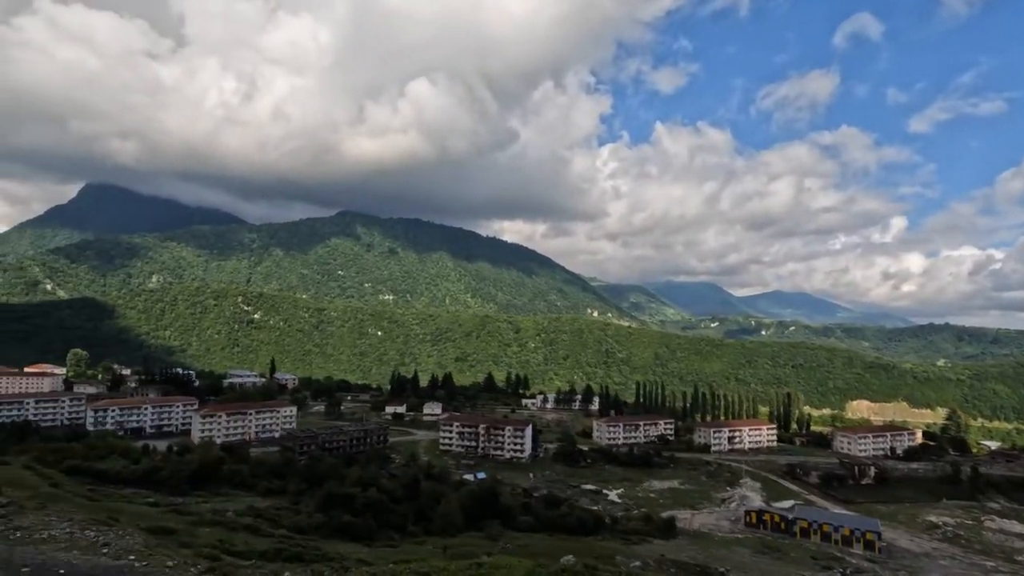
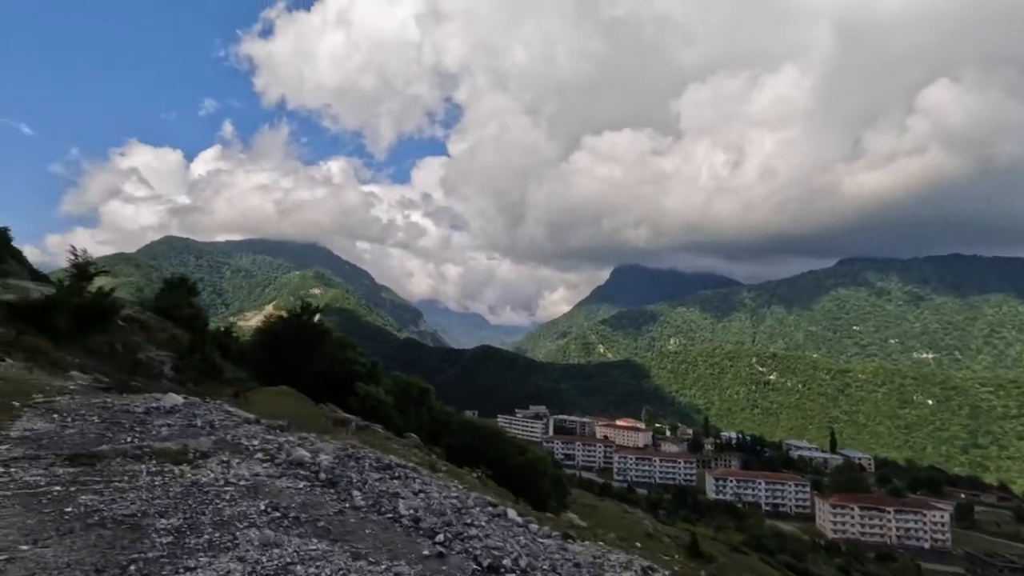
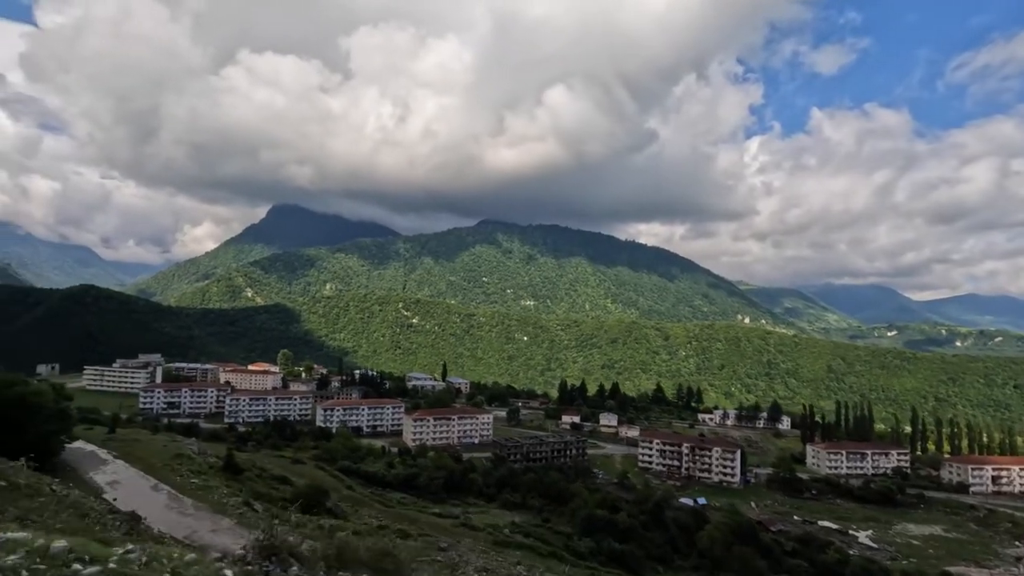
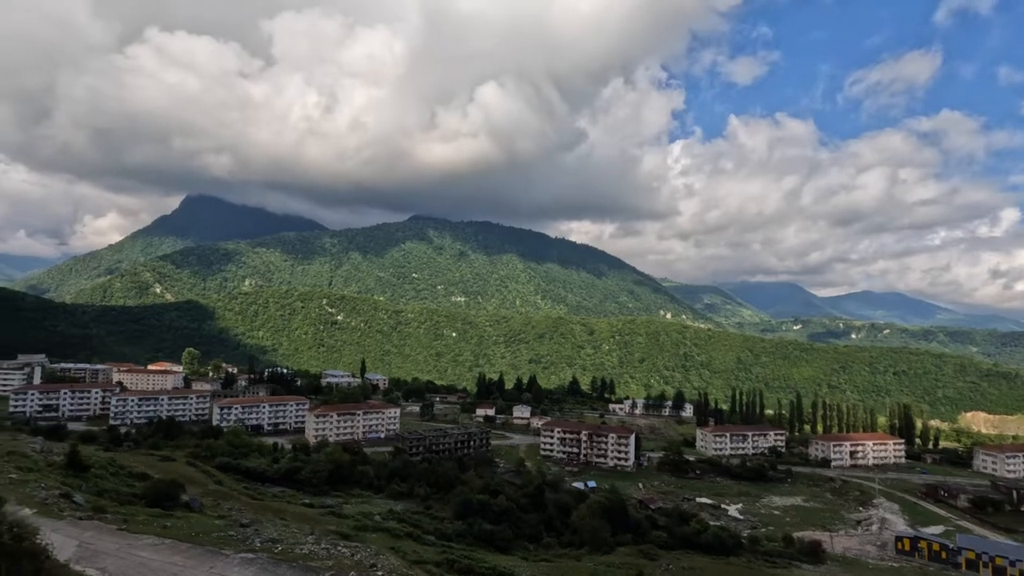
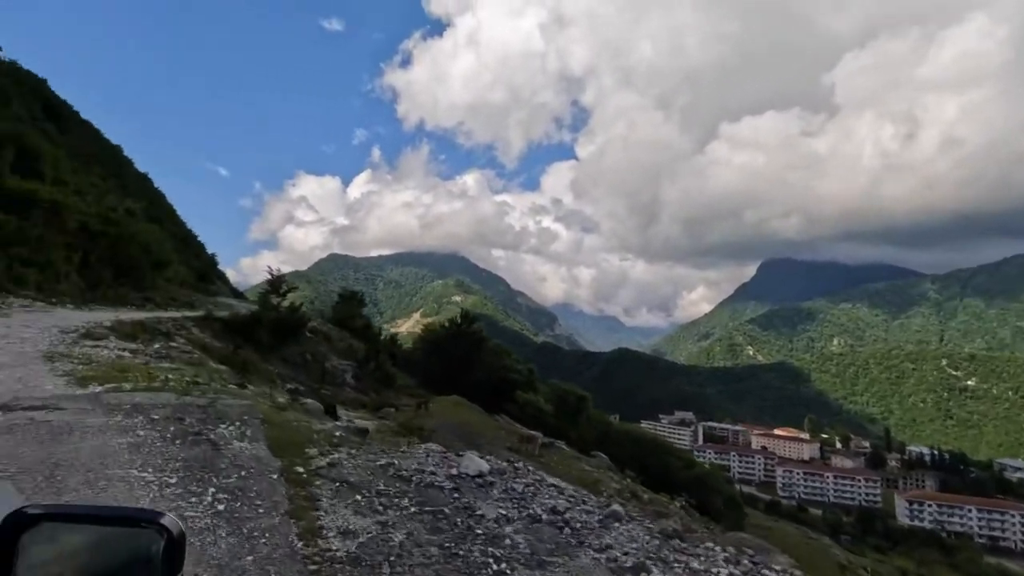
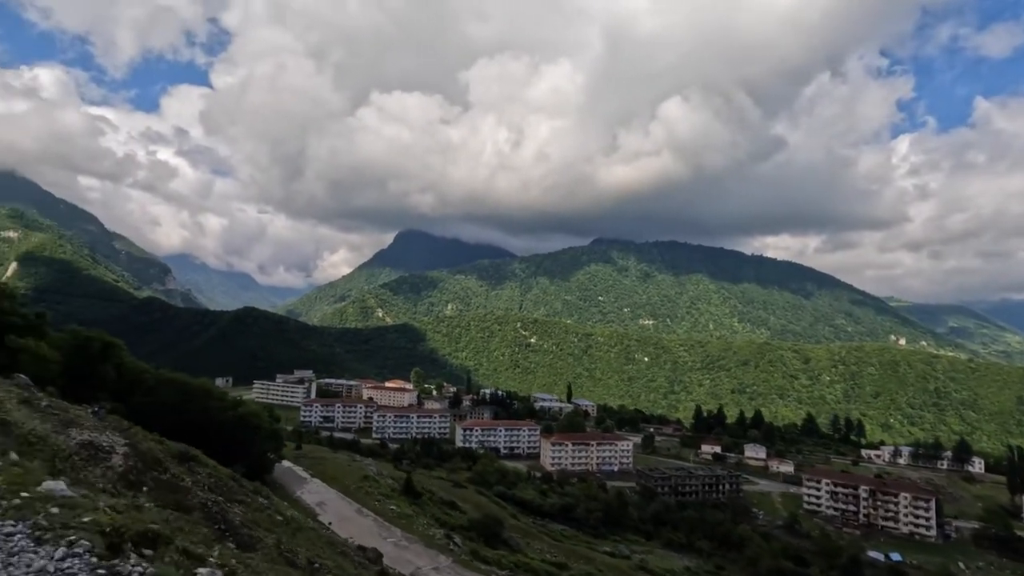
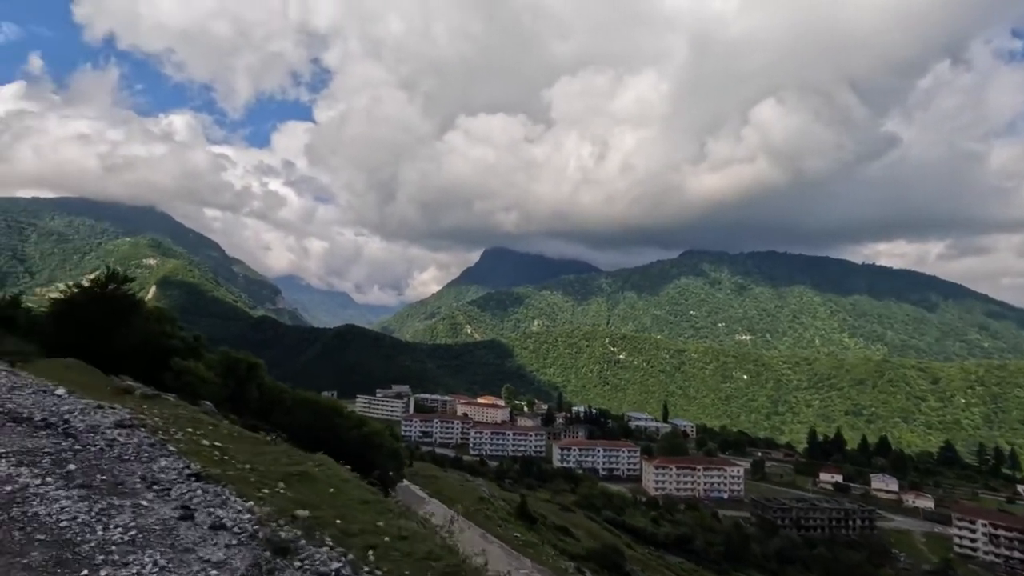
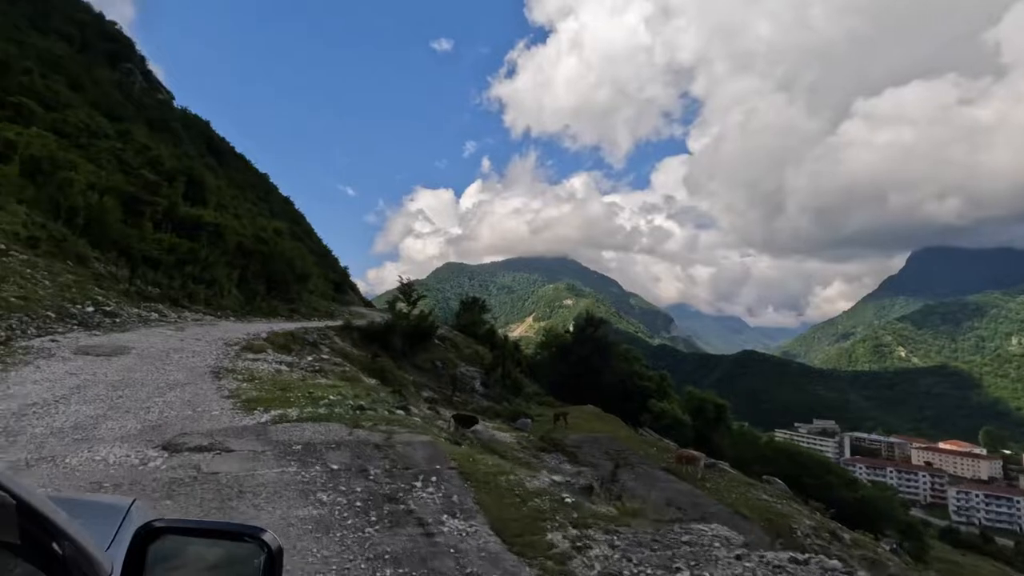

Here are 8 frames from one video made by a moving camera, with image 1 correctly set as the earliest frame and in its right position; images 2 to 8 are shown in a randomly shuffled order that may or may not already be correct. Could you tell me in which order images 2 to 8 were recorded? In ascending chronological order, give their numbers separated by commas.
4, 3, 6, 7, 2, 5, 8
